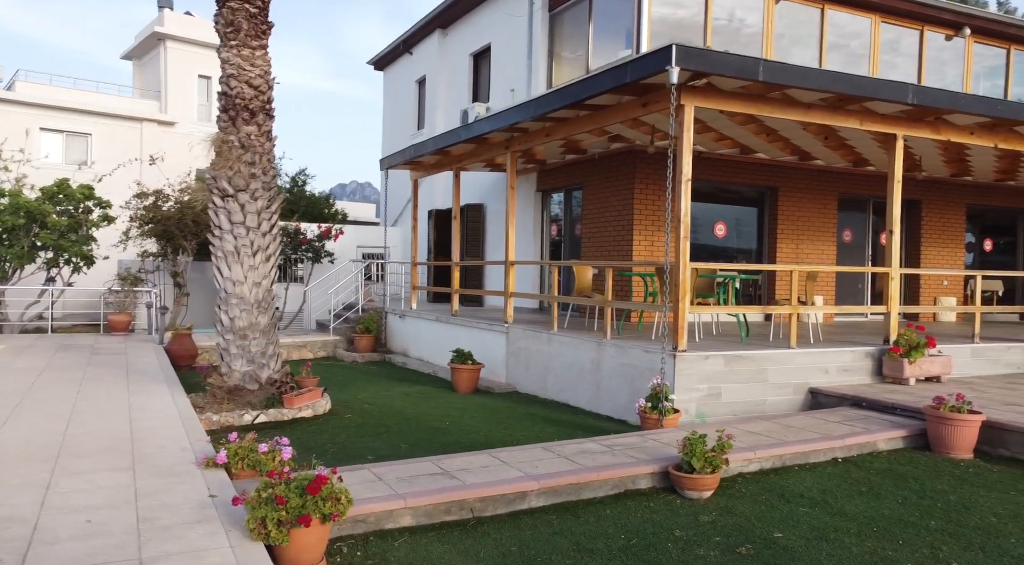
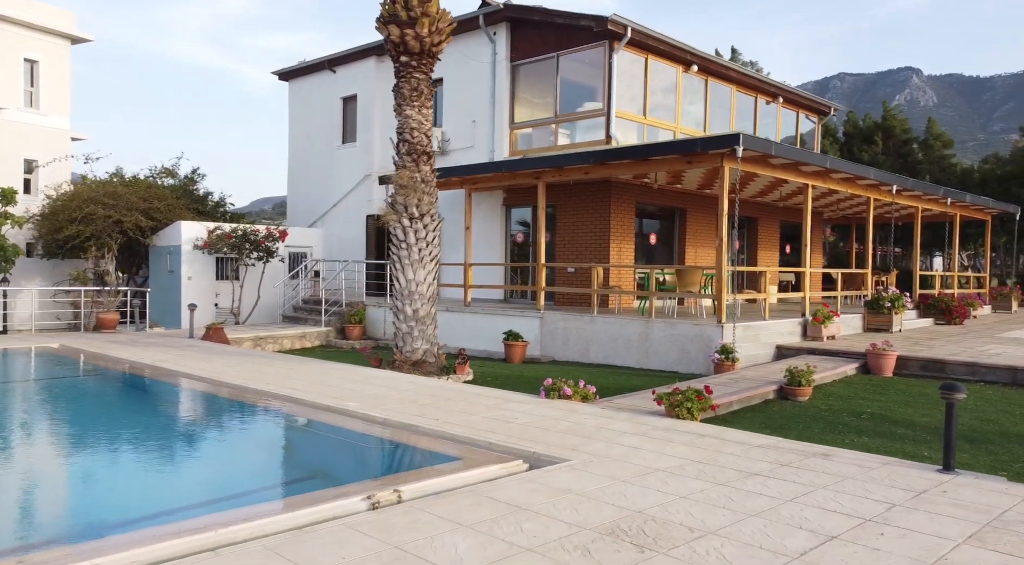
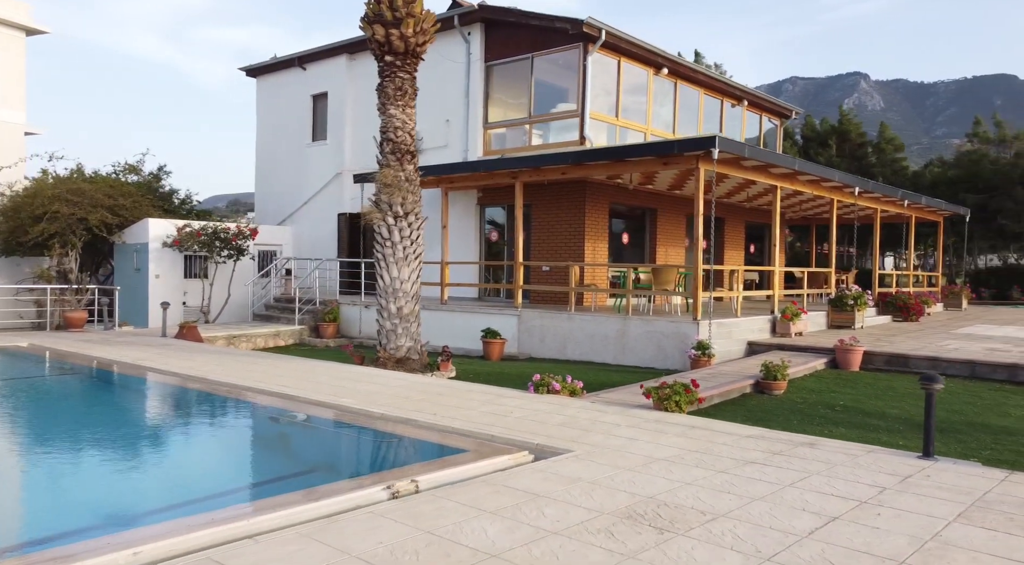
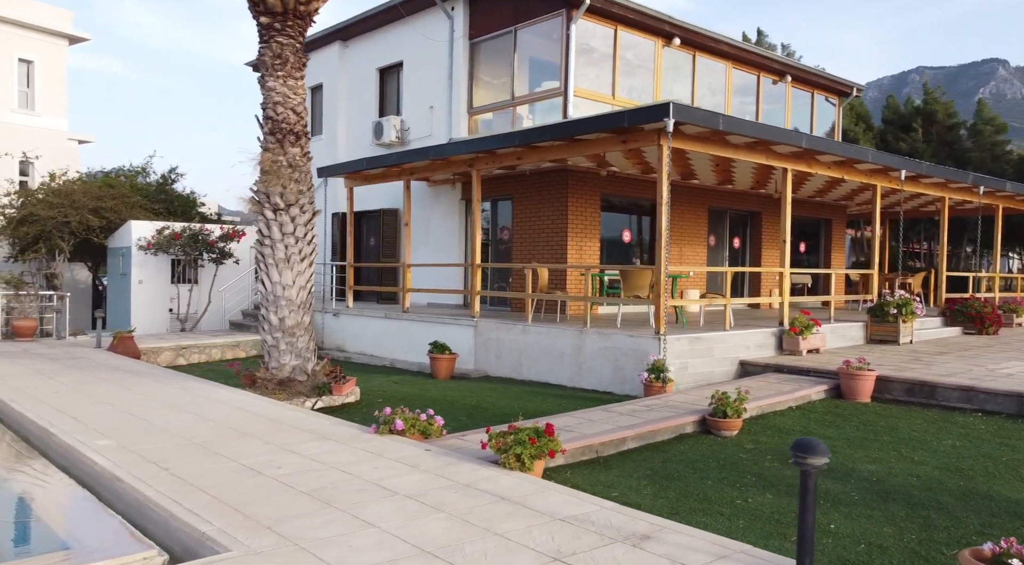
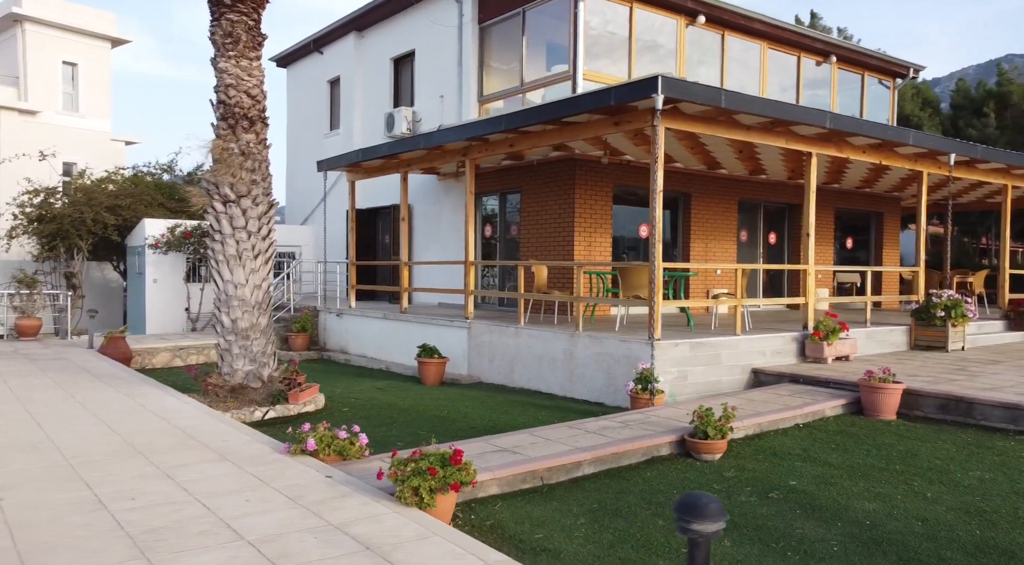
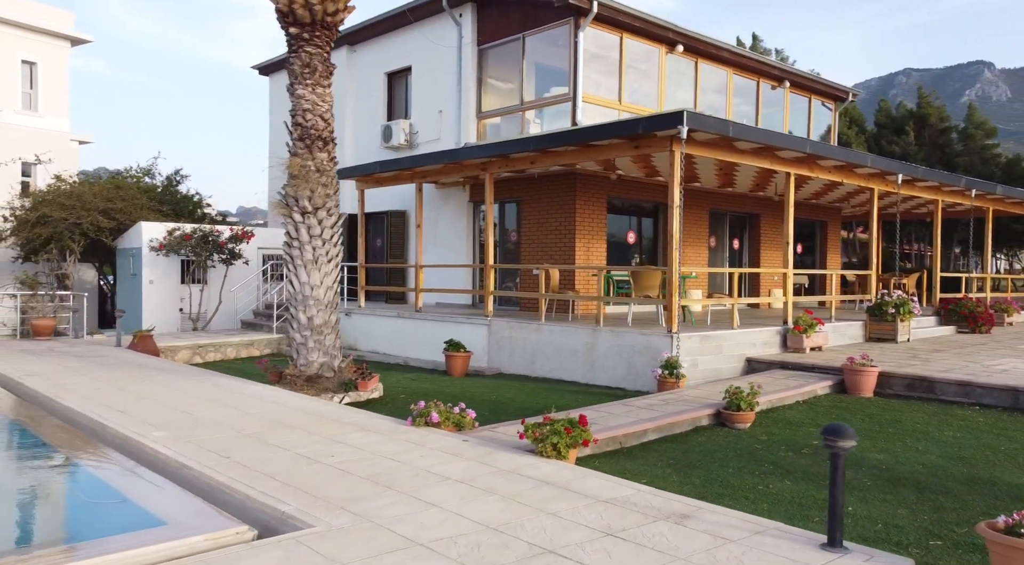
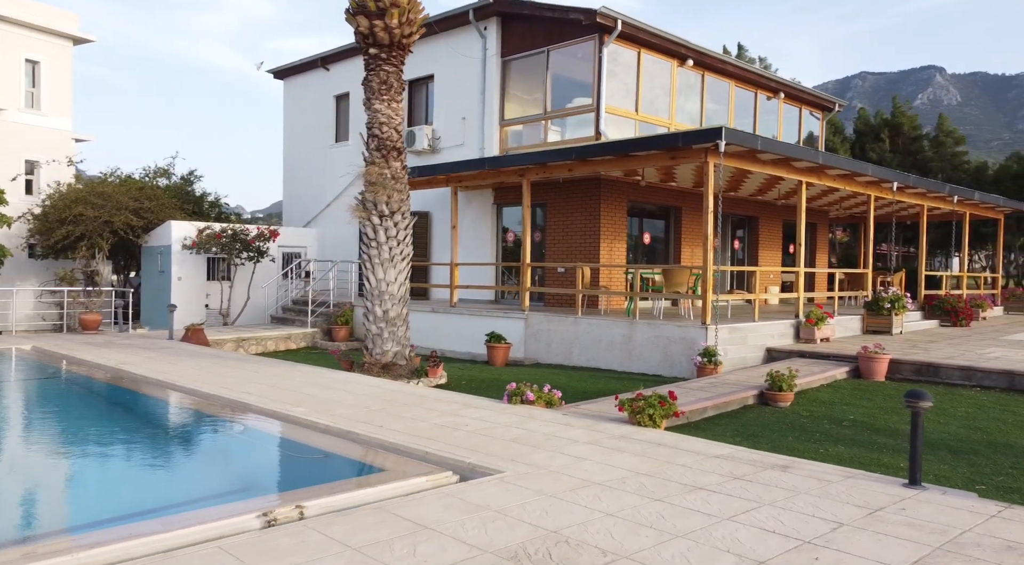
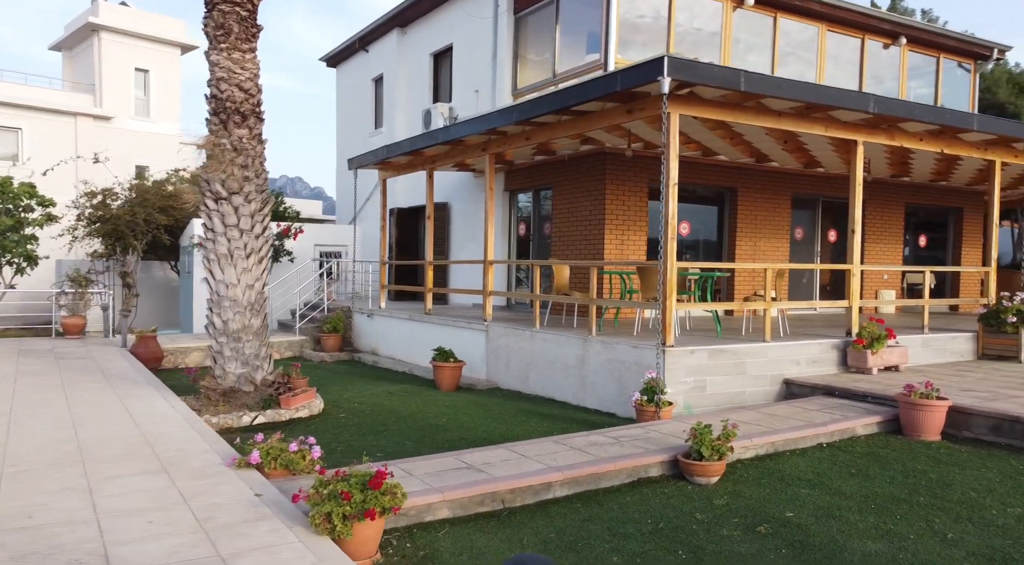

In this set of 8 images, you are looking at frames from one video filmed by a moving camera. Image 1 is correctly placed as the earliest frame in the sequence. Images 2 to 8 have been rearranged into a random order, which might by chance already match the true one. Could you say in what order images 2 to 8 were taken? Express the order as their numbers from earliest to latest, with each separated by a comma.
8, 5, 4, 6, 7, 2, 3
